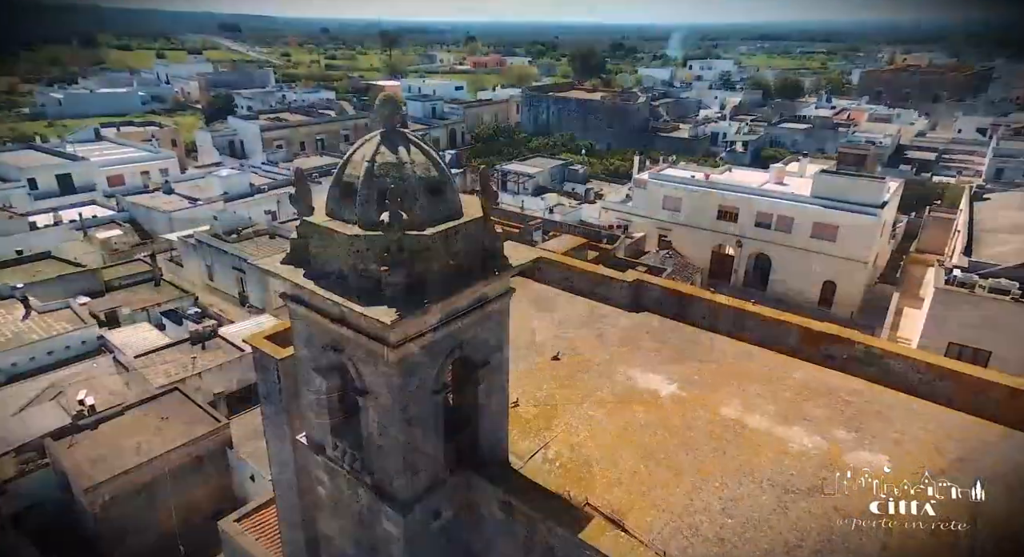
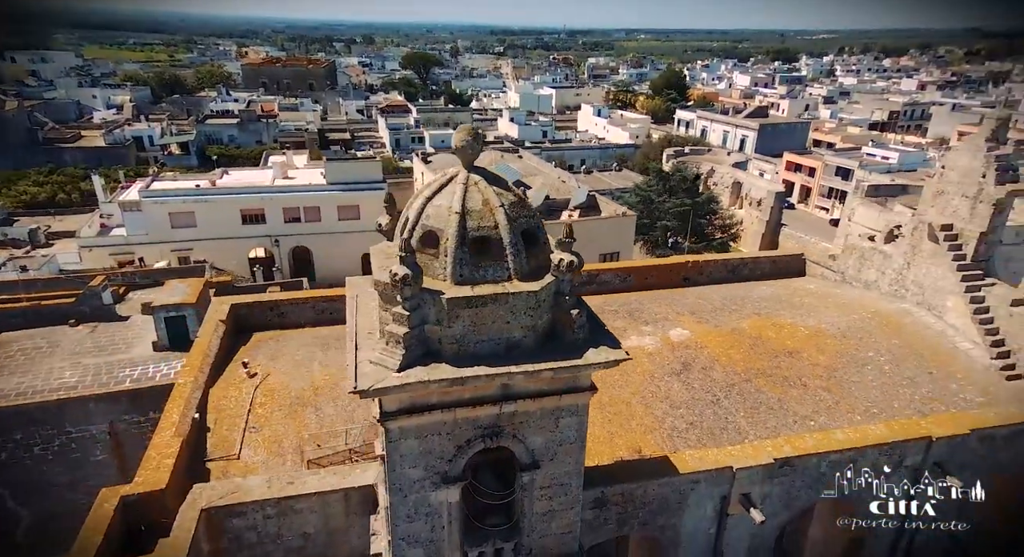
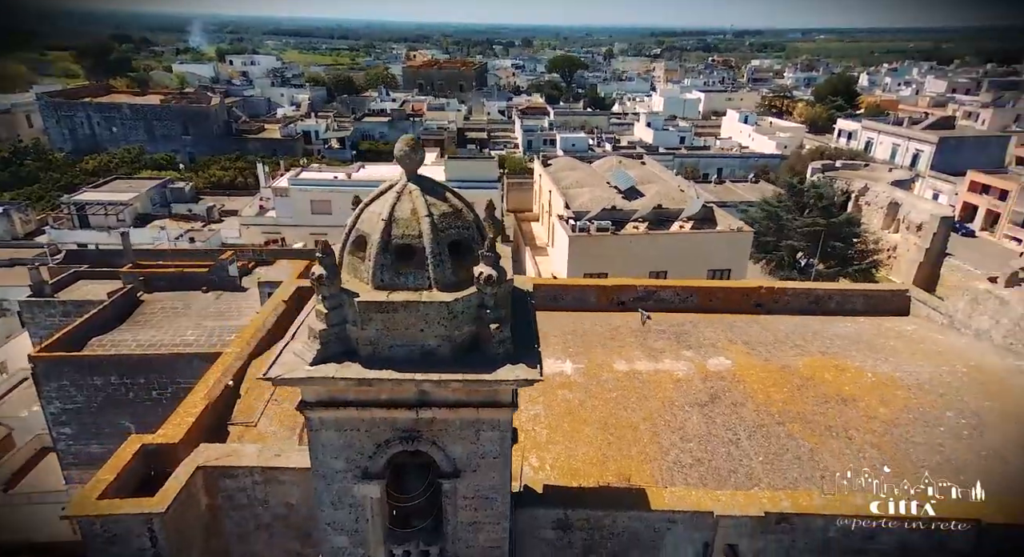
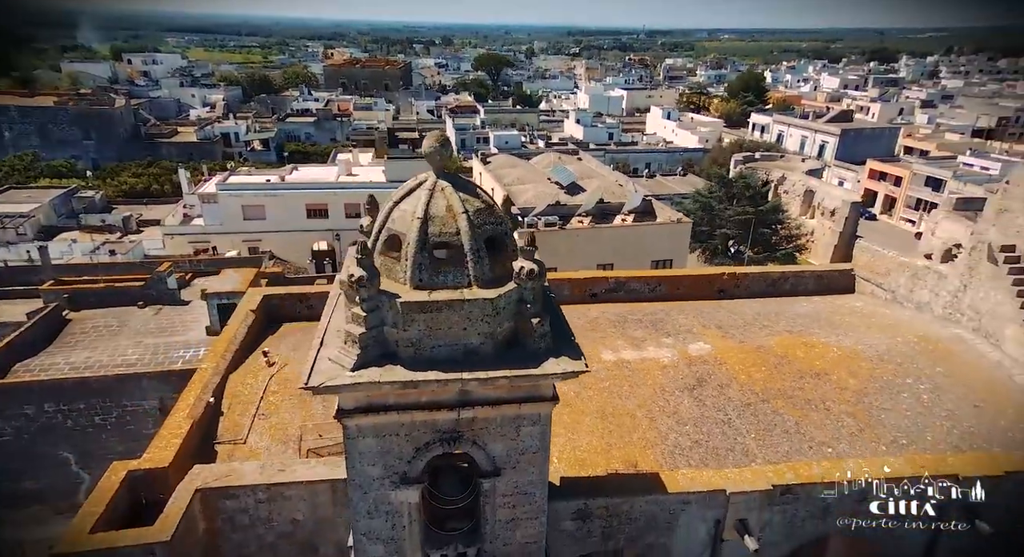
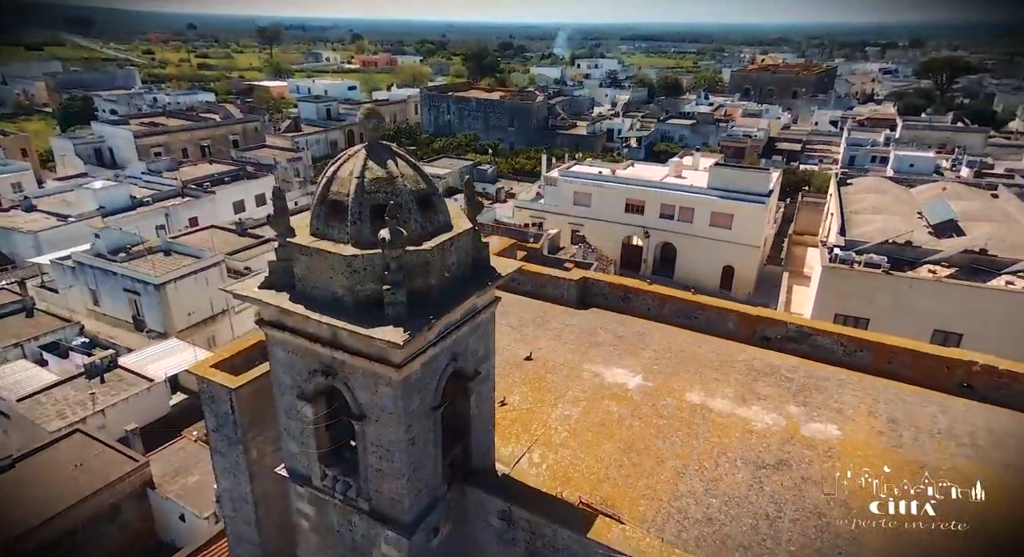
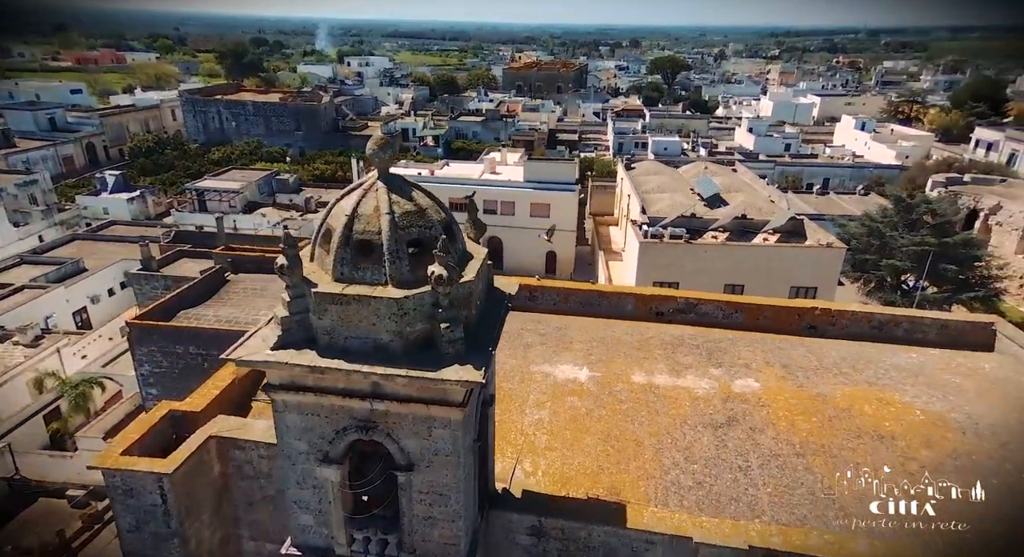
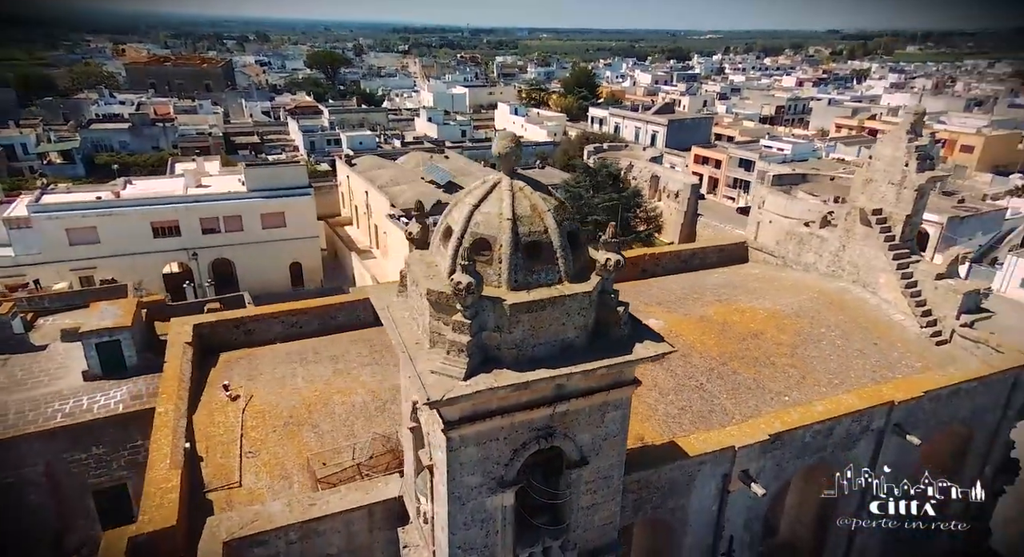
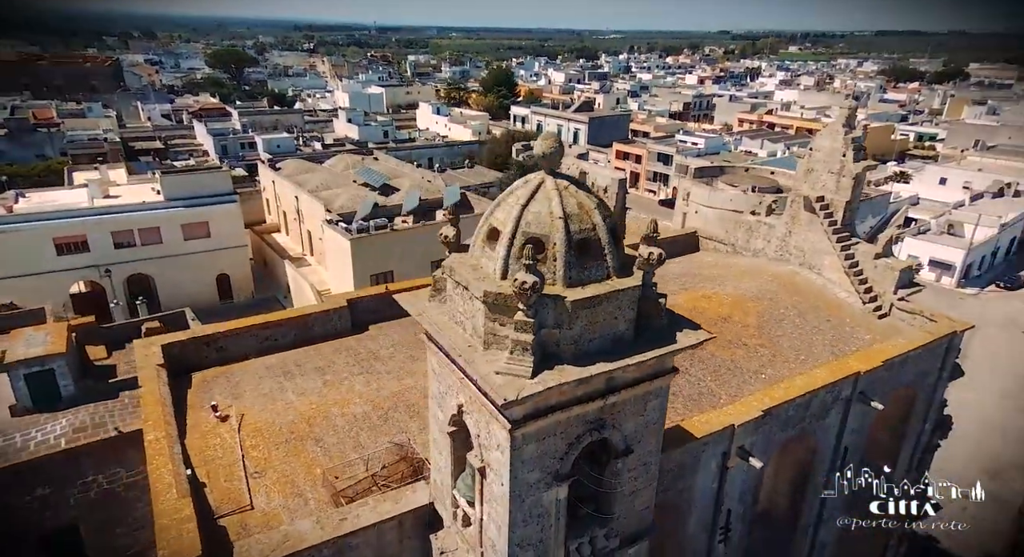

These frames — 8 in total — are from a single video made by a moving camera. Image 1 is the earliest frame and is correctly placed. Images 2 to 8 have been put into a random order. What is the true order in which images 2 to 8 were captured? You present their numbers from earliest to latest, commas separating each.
5, 6, 3, 4, 2, 7, 8
